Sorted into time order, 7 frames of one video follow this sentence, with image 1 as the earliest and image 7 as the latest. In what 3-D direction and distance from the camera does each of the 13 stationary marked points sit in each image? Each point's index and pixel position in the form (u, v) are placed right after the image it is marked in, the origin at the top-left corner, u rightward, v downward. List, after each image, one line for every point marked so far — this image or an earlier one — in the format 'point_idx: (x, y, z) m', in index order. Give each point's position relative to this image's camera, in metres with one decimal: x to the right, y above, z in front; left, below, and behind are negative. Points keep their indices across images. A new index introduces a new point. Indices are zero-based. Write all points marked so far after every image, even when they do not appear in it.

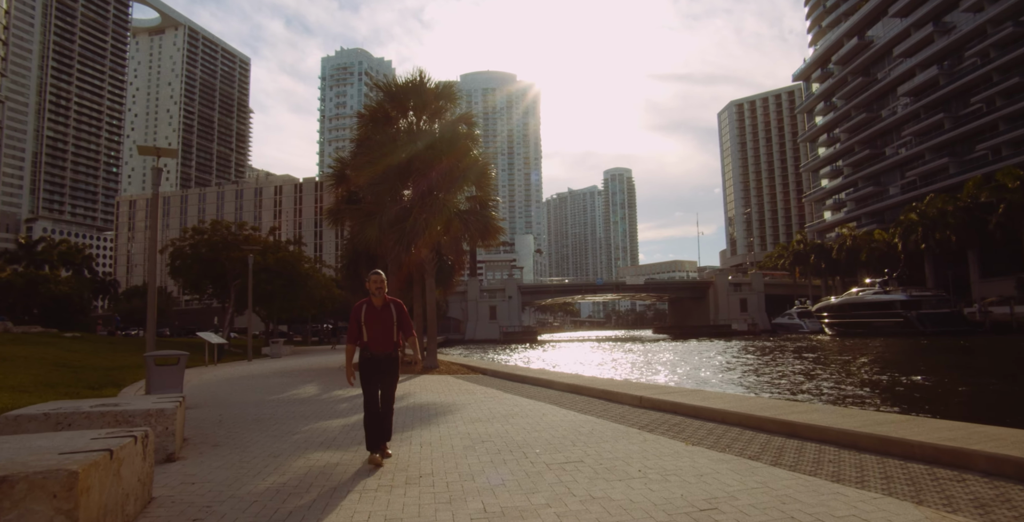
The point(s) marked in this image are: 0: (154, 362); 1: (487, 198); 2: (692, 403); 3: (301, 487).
0: (-5.8, -1.6, +8.9) m
1: (-1.1, +2.4, +19.8) m
2: (+2.5, -2.1, +7.9) m
3: (-1.8, -1.9, +4.5) m
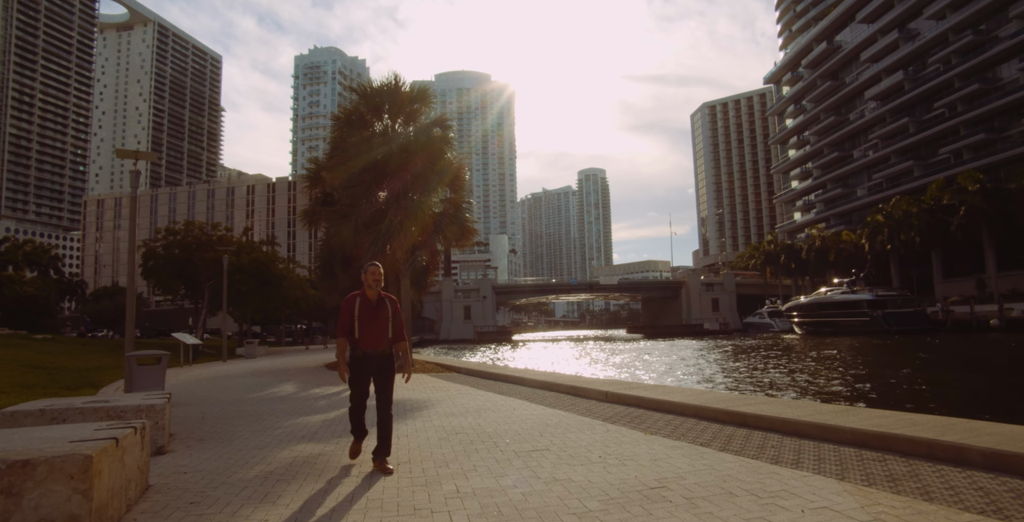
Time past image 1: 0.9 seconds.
0: (-6.3, -1.7, +9.0) m
1: (-2.0, +2.3, +20.2) m
2: (+2.1, -2.1, +8.4) m
3: (-2.0, -1.9, +4.8) m
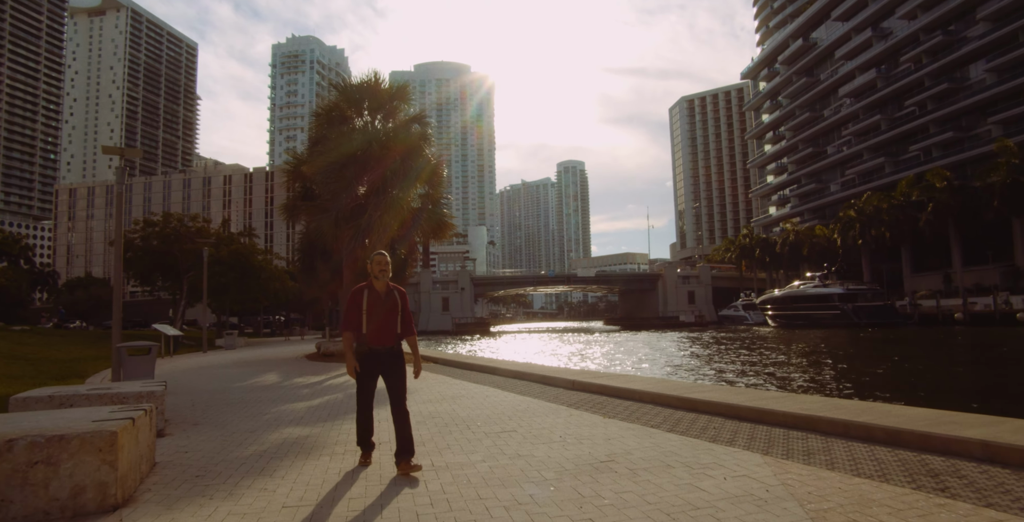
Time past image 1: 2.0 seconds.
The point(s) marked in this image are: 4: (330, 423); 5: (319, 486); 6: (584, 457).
0: (-6.7, -1.6, +9.4) m
1: (-2.8, +2.6, +20.7) m
2: (+1.7, -2.1, +9.1) m
3: (-2.4, -1.9, +5.4) m
4: (-2.3, -2.0, +6.7) m
5: (-1.6, -1.8, +4.2) m
6: (+0.7, -1.8, +5.0) m
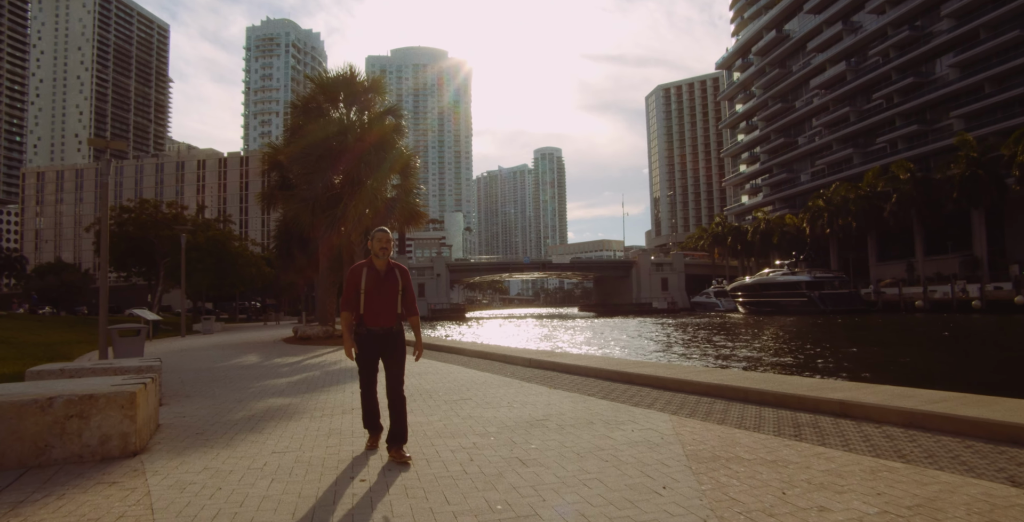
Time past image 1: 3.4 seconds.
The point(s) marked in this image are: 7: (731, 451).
0: (-7.5, -1.4, +10.1) m
1: (-4.0, +3.0, +21.4) m
2: (+1.0, -1.9, +10.2) m
3: (-2.9, -1.8, +6.2) m
4: (-2.9, -1.9, +7.6) m
5: (-2.1, -1.7, +5.1) m
6: (+0.2, -1.7, +6.0) m
7: (+1.9, -1.6, +4.6) m
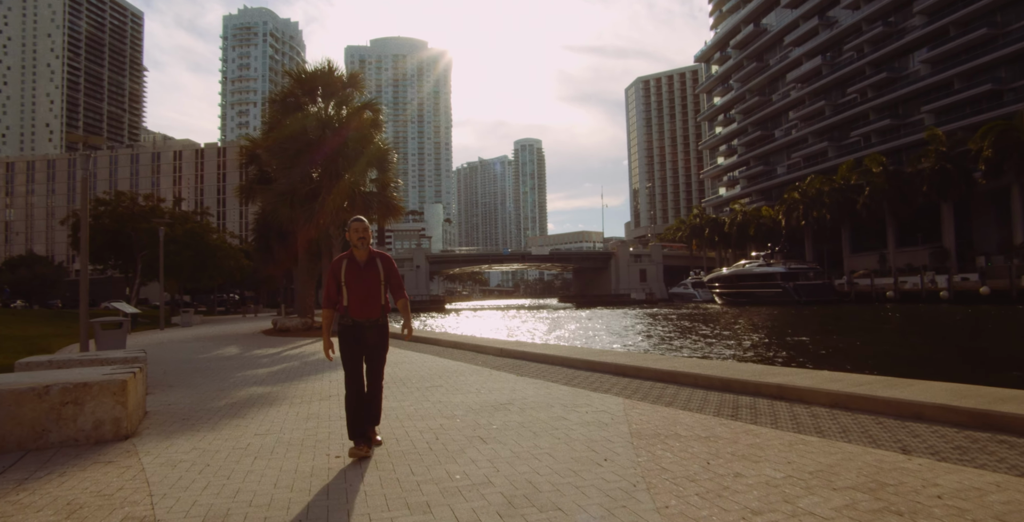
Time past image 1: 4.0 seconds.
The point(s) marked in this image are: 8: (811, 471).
0: (-8.0, -1.3, +10.4) m
1: (-4.9, +3.3, +21.7) m
2: (+0.4, -1.8, +10.7) m
3: (-3.3, -1.8, +6.6) m
4: (-3.3, -1.8, +8.0) m
5: (-2.4, -1.7, +5.5) m
6: (-0.2, -1.7, +6.5) m
7: (+1.5, -1.6, +5.2) m
8: (+2.2, -1.5, +3.9) m
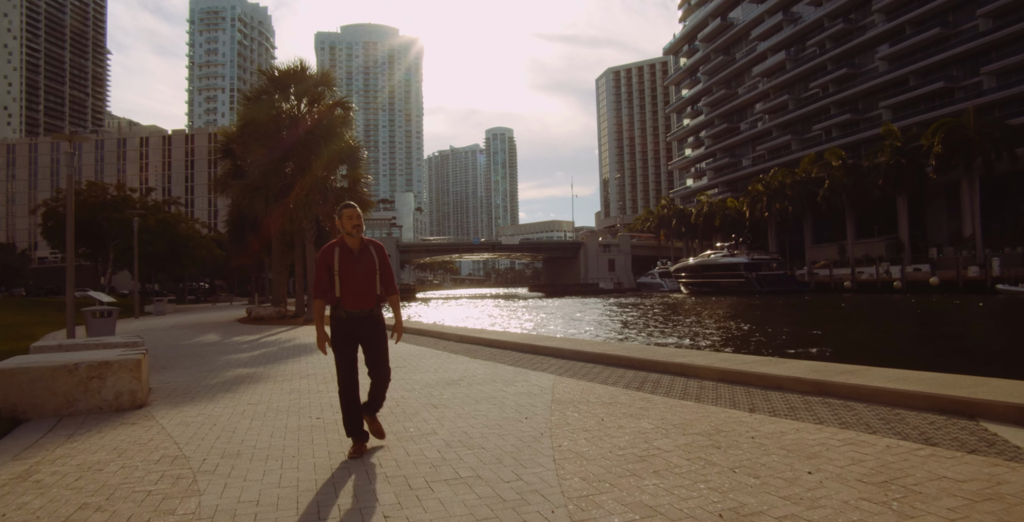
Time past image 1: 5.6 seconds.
0: (-8.9, -1.1, +11.2) m
1: (-6.4, +3.7, +22.6) m
2: (-0.5, -1.7, +12.0) m
3: (-4.0, -1.7, +7.7) m
4: (-4.1, -1.8, +9.1) m
5: (-3.1, -1.7, +6.7) m
6: (-0.9, -1.7, +7.8) m
7: (+0.9, -1.7, +6.5) m
8: (+1.6, -1.6, +5.3) m
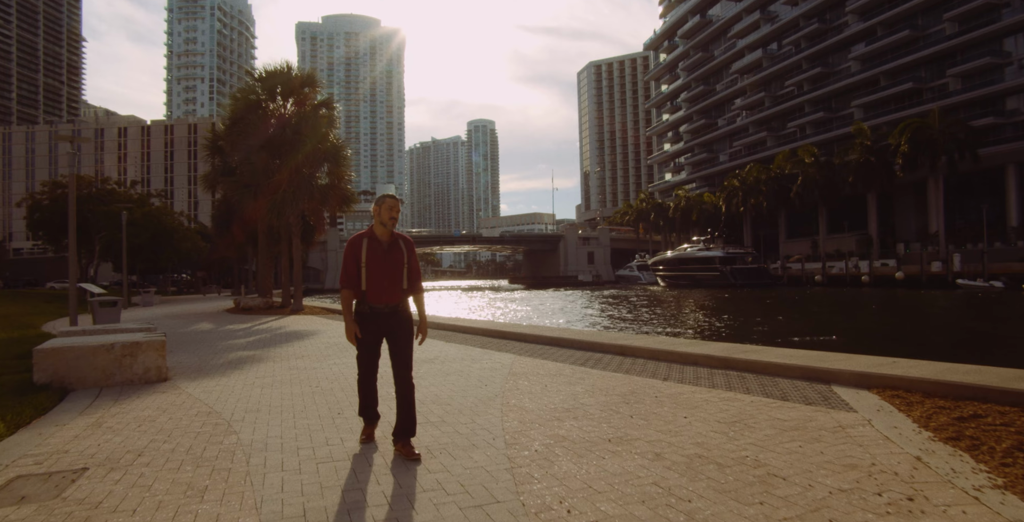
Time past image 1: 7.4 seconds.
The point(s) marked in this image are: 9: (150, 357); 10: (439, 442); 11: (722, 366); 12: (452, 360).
0: (-9.5, -1.0, +12.2) m
1: (-7.4, +4.0, +23.6) m
2: (-1.2, -1.6, +13.3) m
3: (-4.6, -1.7, +8.9) m
4: (-4.7, -1.7, +10.3) m
5: (-3.6, -1.6, +7.9) m
6: (-1.5, -1.6, +9.1) m
7: (+0.4, -1.6, +7.9) m
8: (+1.1, -1.6, +6.7) m
9: (-4.8, -1.2, +7.0) m
10: (-0.6, -1.5, +4.5) m
11: (+3.1, -1.5, +7.8) m
12: (-0.9, -1.6, +8.8) m
